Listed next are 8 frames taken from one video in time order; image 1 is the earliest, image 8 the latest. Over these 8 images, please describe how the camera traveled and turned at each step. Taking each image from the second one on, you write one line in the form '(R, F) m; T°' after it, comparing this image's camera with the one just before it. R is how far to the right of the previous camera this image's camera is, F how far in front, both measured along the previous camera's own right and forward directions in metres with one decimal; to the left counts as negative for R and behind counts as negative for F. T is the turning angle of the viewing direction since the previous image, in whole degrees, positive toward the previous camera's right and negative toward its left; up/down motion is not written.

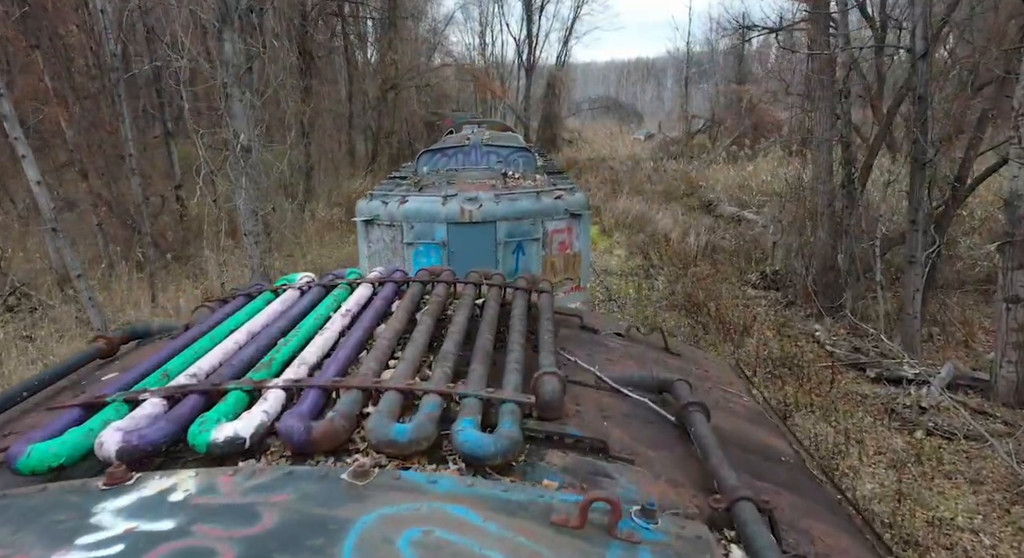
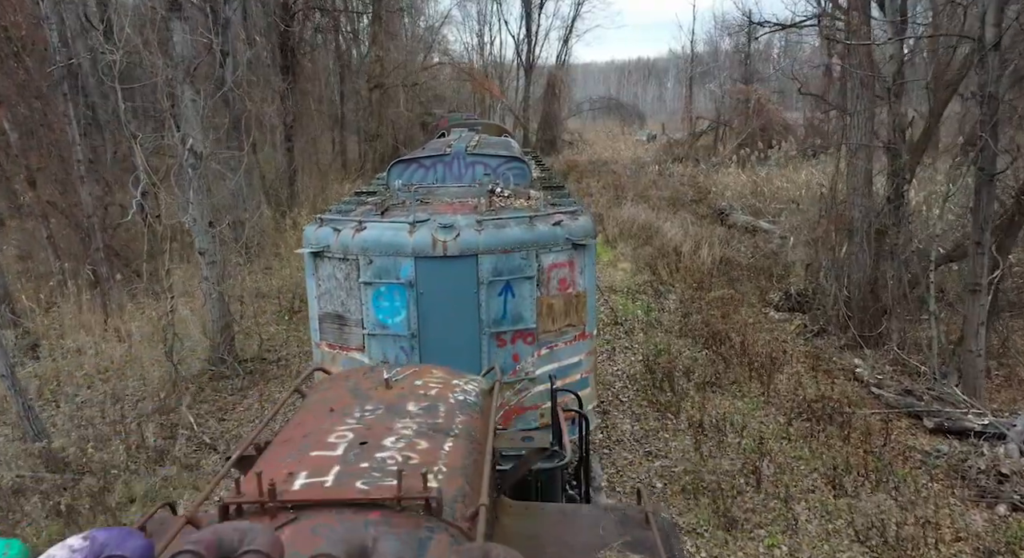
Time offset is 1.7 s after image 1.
(+0.1, +1.4) m; 0°
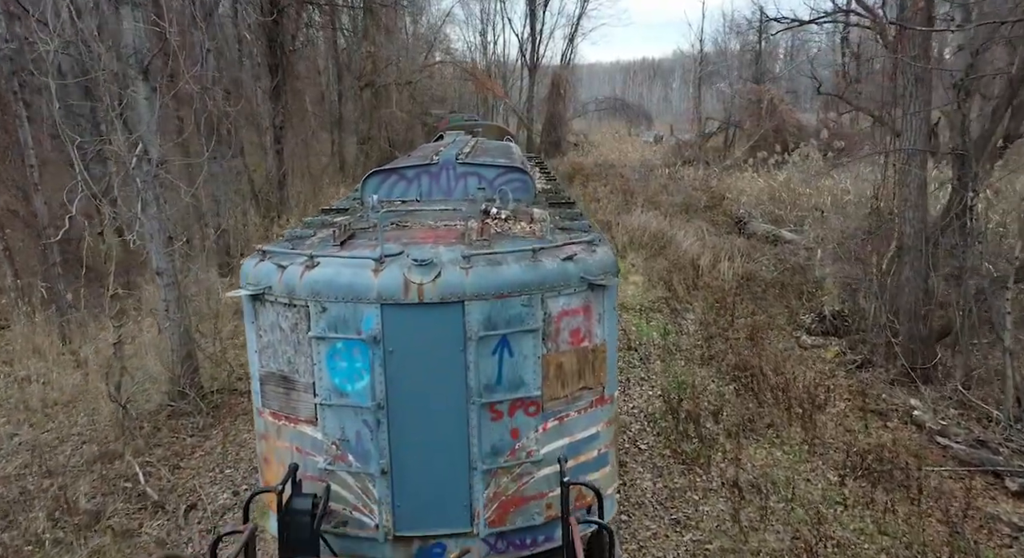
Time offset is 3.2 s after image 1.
(0.0, +1.2) m; 0°
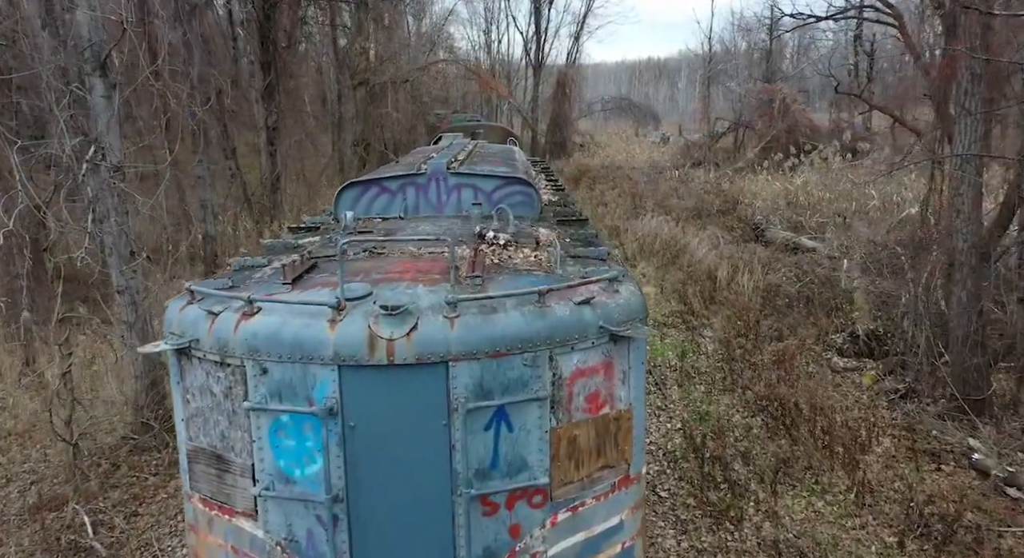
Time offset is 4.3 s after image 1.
(0.0, +0.9) m; 0°
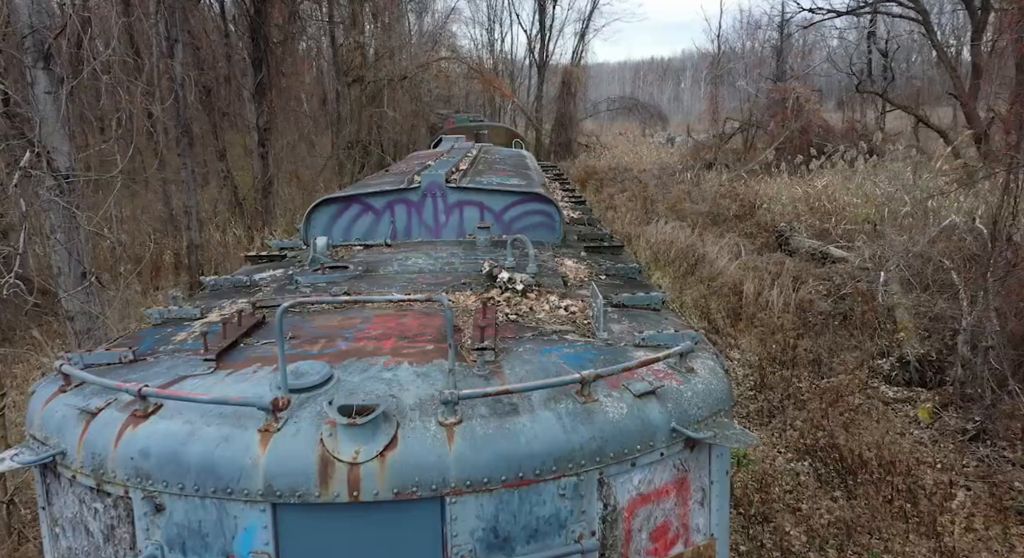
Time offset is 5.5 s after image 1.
(-0.1, +1.0) m; 0°
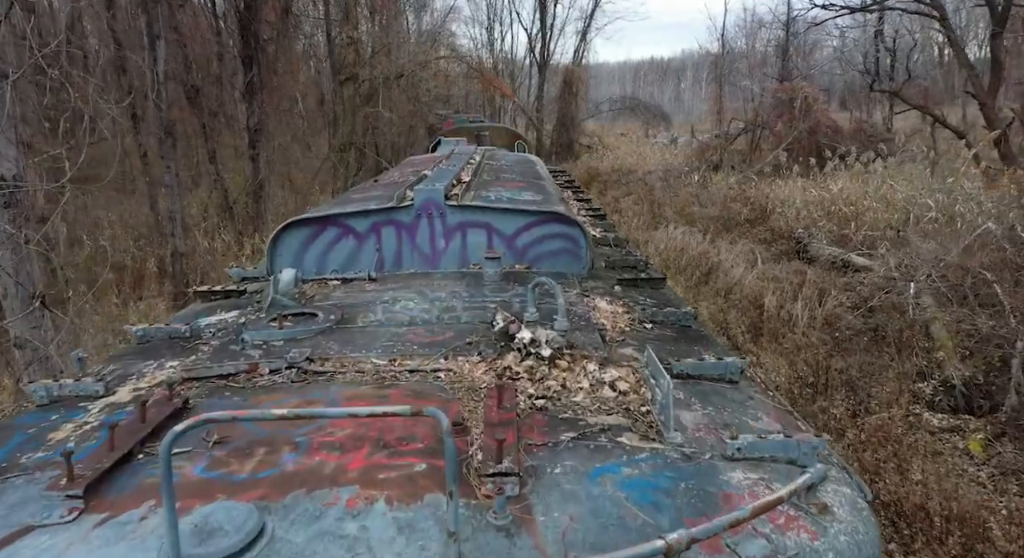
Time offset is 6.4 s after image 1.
(-0.1, +0.8) m; 0°
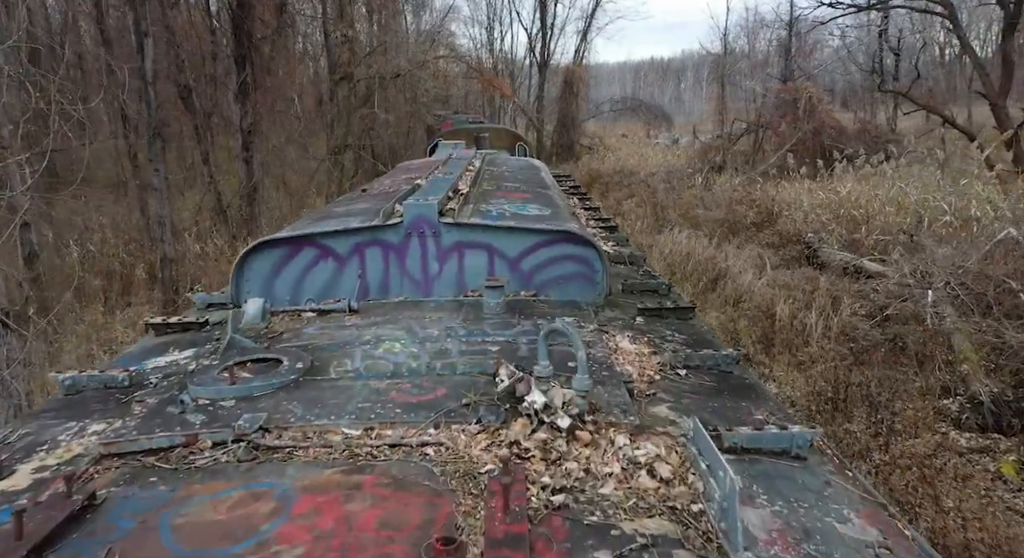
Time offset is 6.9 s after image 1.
(0.0, +0.4) m; 0°
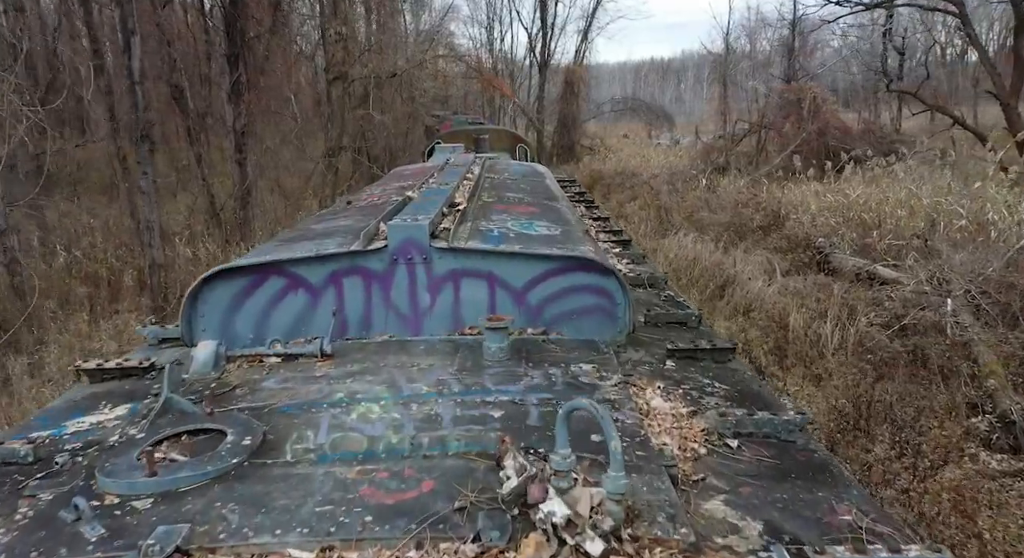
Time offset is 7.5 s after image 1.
(0.0, +0.5) m; 0°
